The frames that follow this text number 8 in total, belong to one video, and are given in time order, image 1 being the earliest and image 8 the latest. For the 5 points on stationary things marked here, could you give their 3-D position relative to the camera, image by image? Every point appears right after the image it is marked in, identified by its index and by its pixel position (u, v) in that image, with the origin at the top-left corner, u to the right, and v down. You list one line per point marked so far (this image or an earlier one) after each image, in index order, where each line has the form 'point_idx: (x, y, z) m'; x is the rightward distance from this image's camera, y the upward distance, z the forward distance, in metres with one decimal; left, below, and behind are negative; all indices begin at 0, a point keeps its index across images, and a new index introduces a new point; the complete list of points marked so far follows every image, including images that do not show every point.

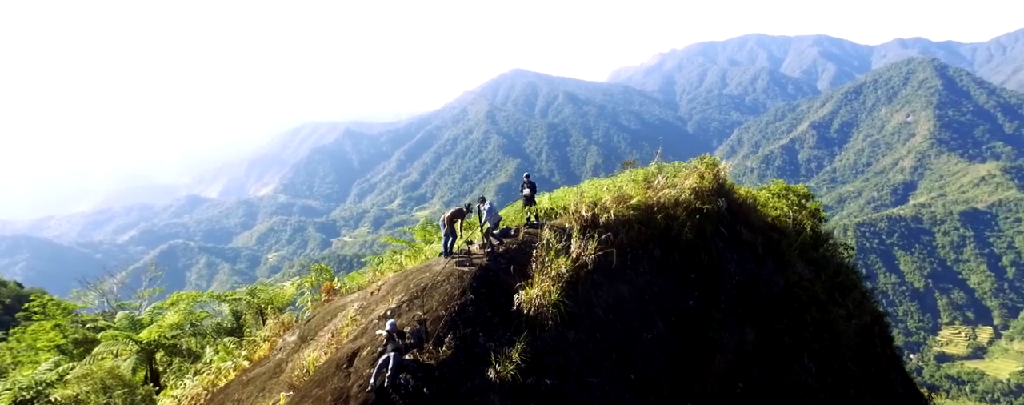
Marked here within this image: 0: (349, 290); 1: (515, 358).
0: (-4.1, -2.3, +15.9) m
1: (0.0, -2.5, +10.5) m
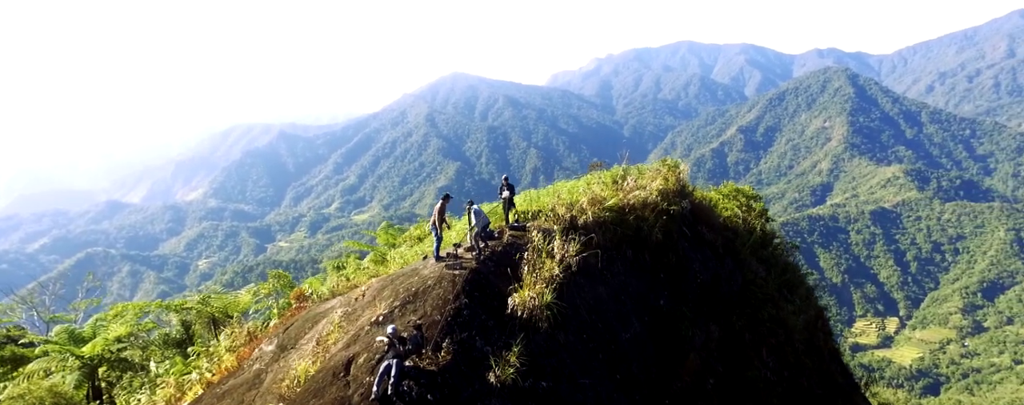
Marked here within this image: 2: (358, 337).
0: (-4.7, -2.4, +15.5) m
1: (0.0, -2.5, +10.6) m
2: (-2.6, -2.2, +11.2) m
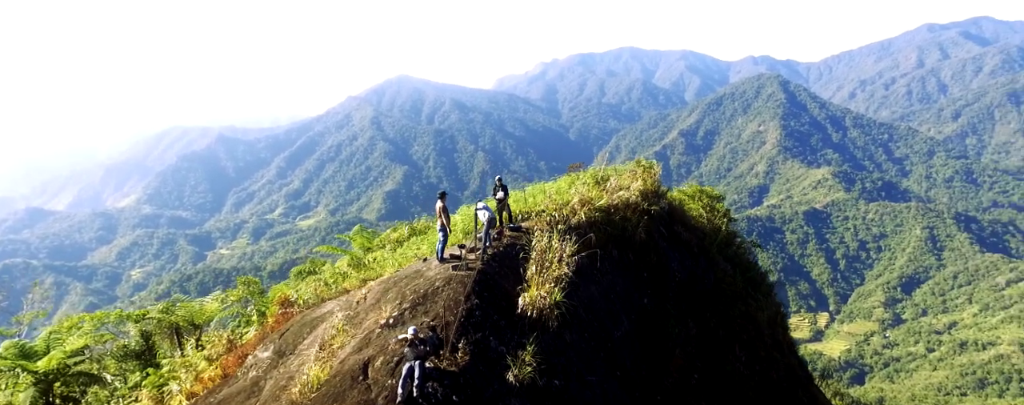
0: (-4.8, -2.5, +15.1) m
1: (+0.3, -2.5, +10.6) m
2: (-2.3, -2.3, +11.0) m
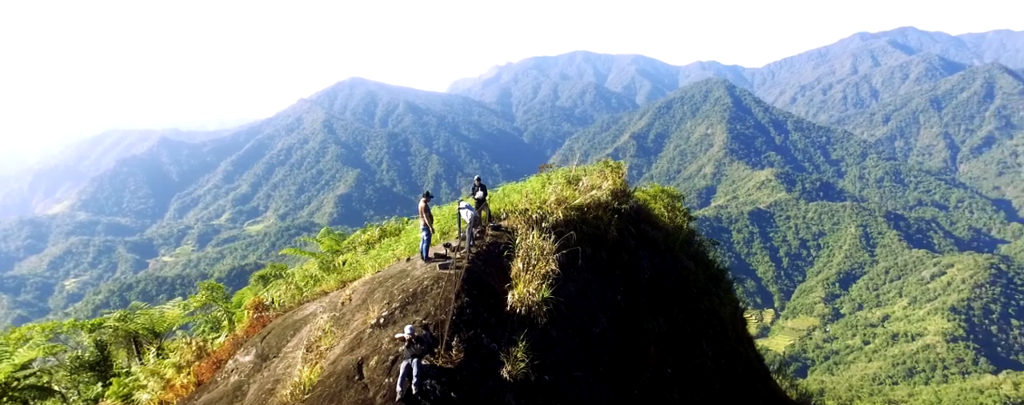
0: (-5.3, -2.5, +14.8) m
1: (+0.2, -2.5, +10.8) m
2: (-2.5, -2.2, +10.9) m
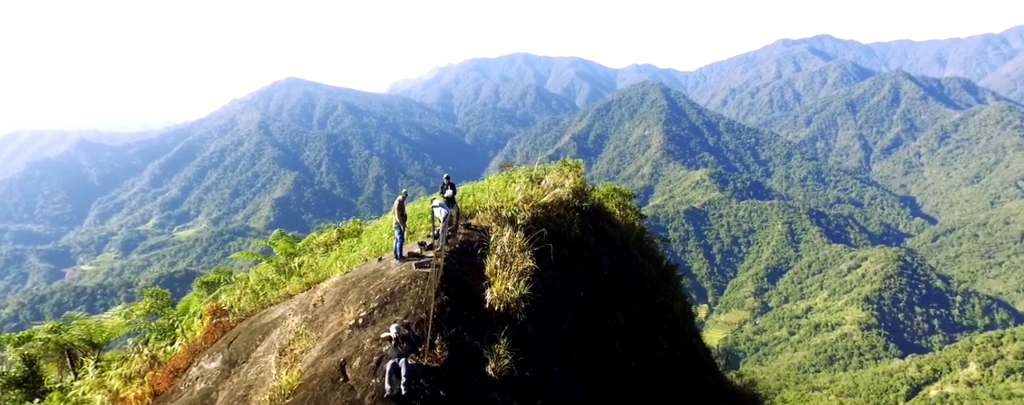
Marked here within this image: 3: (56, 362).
0: (-5.9, -2.5, +14.3) m
1: (-0.1, -2.4, +10.7) m
2: (-2.8, -2.2, +10.7) m
3: (-12.6, -4.3, +18.5) m
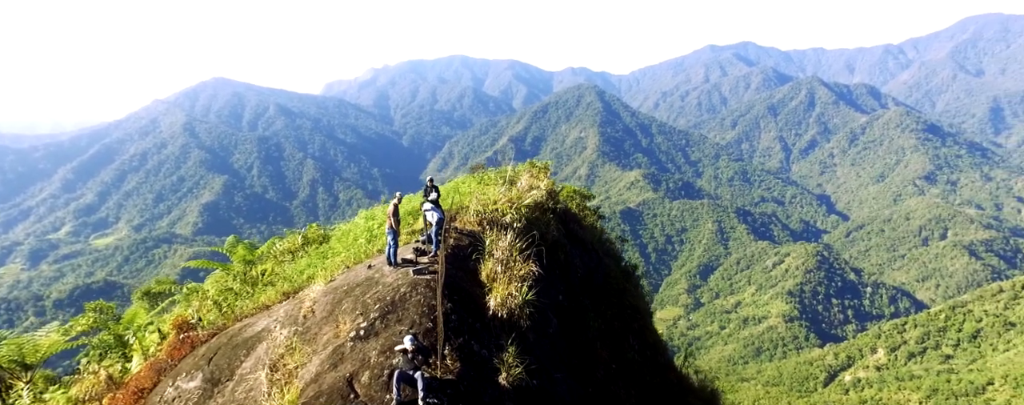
0: (-6.1, -2.6, +13.3) m
1: (0.0, -2.5, +10.4) m
2: (-2.6, -2.3, +10.0) m
3: (-13.1, -4.5, +16.8) m
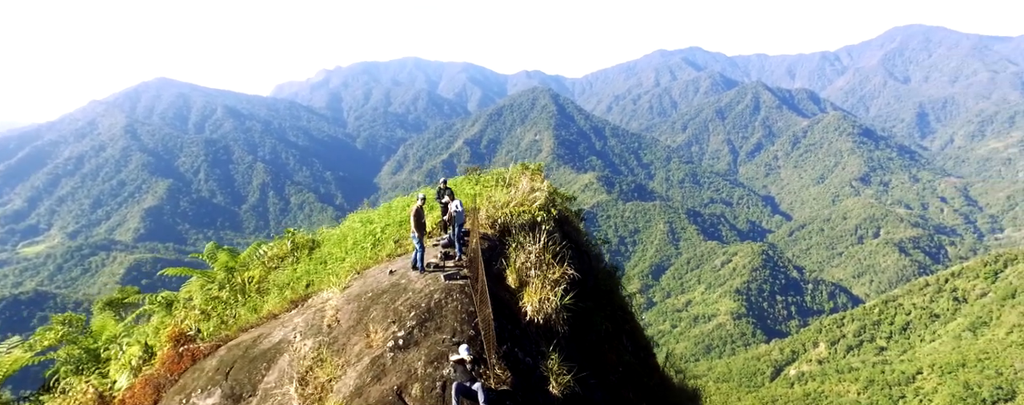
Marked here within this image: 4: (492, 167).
0: (-5.7, -2.7, +12.4) m
1: (+0.7, -2.5, +10.1) m
2: (-1.9, -2.3, +9.5) m
3: (-13.0, -4.7, +15.3) m
4: (-0.5, +1.1, +20.6) m
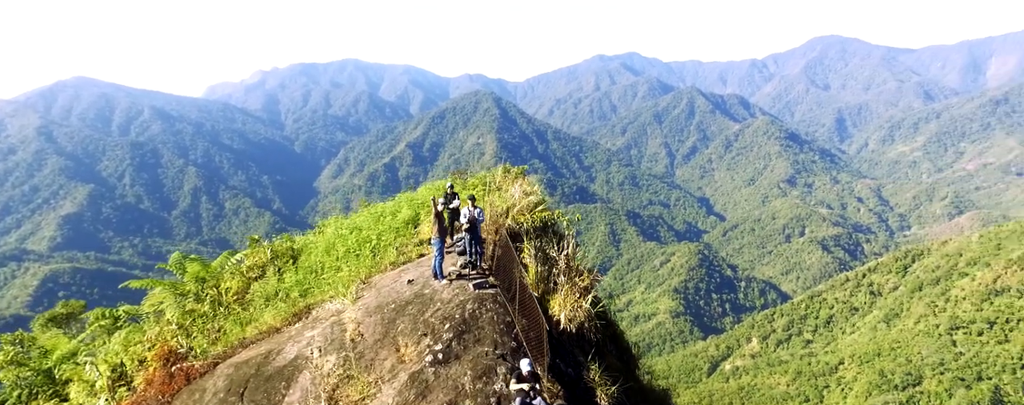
0: (-5.3, -2.8, +11.5) m
1: (+1.3, -2.6, +9.8) m
2: (-1.2, -2.4, +8.9) m
3: (-12.8, -4.9, +13.6) m
4: (-1.0, +1.0, +20.1) m
